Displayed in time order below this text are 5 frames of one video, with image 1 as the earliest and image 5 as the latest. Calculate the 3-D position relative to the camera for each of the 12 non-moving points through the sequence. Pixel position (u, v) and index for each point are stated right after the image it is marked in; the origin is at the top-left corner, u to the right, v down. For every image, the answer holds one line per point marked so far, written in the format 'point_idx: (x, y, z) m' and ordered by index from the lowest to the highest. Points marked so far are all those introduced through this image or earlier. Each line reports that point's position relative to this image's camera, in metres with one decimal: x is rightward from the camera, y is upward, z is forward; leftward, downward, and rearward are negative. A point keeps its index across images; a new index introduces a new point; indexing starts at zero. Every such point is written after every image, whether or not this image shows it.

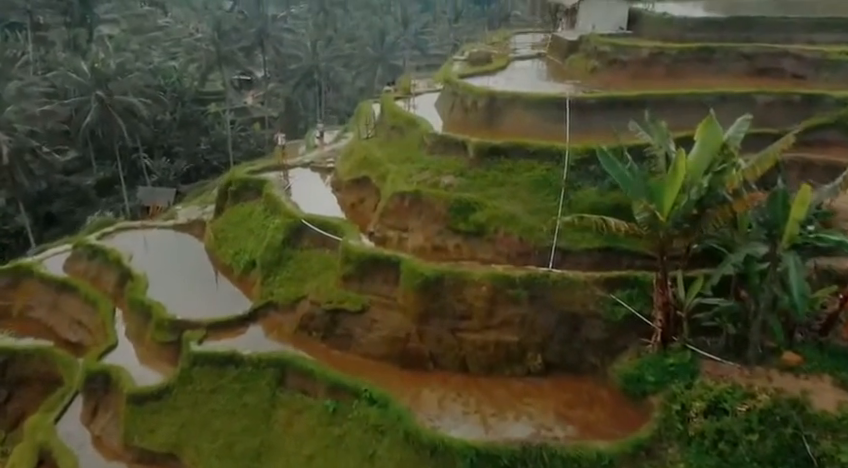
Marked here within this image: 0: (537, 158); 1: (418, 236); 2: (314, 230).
0: (+3.2, +2.2, +18.7) m
1: (-0.2, -0.1, +18.5) m
2: (-3.3, +0.1, +19.5) m
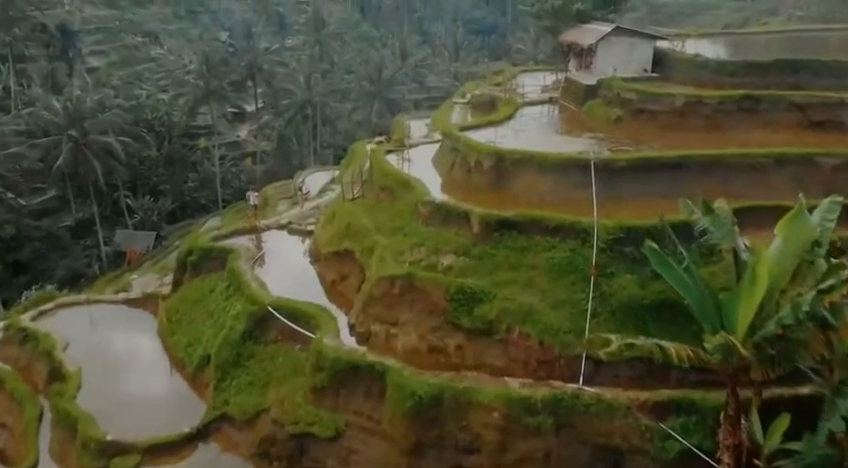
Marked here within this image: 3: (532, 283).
0: (+3.1, 0.0, +15.2) m
1: (-0.3, -2.3, +14.9) m
2: (-3.4, -2.1, +15.8) m
3: (+2.4, -1.1, +14.6) m
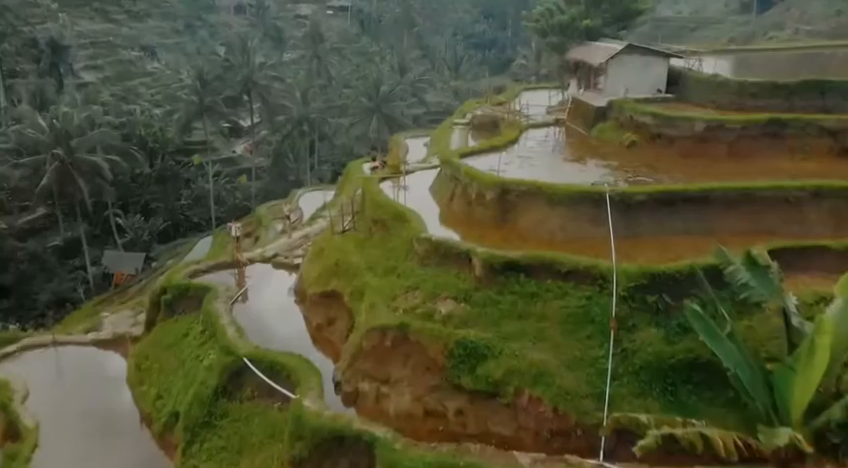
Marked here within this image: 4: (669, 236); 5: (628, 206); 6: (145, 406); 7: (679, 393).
0: (+3.0, -1.0, +13.4) m
1: (-0.4, -3.2, +13.1) m
2: (-3.5, -3.0, +14.0) m
3: (+2.3, -2.0, +12.8) m
4: (+5.6, -0.1, +15.1) m
5: (+4.7, +0.6, +15.0) m
6: (-6.9, -4.2, +16.2) m
7: (+4.6, -2.9, +11.8) m
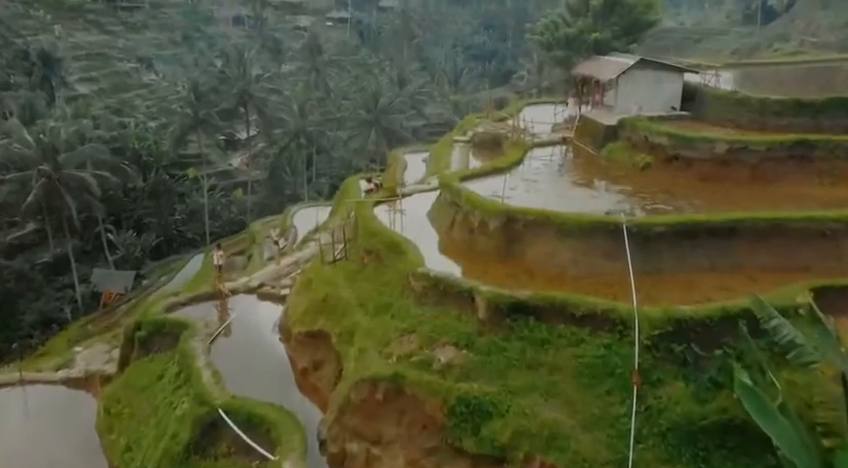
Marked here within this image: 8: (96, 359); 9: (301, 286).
0: (+2.9, -1.7, +11.9) m
1: (-0.5, -3.9, +11.5) m
2: (-3.6, -3.8, +12.5) m
3: (+2.3, -2.7, +11.3) m
4: (+5.6, -0.8, +13.6) m
5: (+4.6, -0.1, +13.6) m
6: (-6.9, -5.0, +14.6) m
7: (+4.6, -3.6, +10.3) m
8: (-9.6, -3.6, +19.0) m
9: (-3.2, -1.4, +17.0) m
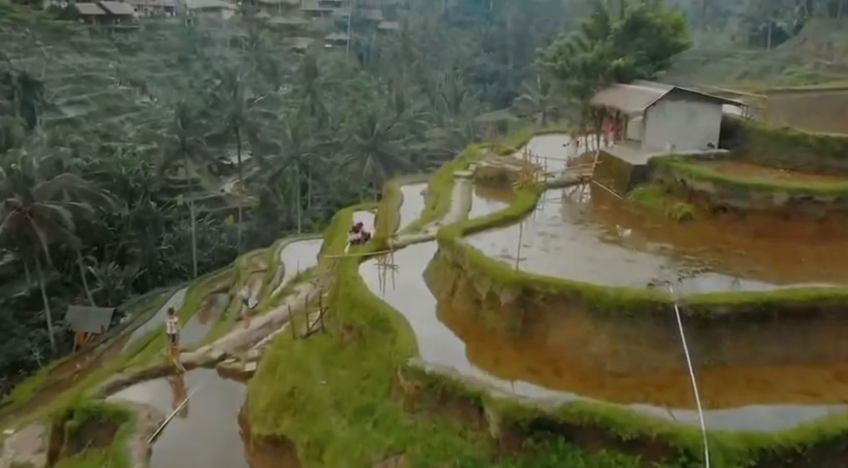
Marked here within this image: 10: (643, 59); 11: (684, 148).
0: (+2.8, -3.0, +8.8) m
1: (-0.6, -5.2, +8.4) m
2: (-3.7, -5.1, +9.4) m
3: (+2.2, -4.0, +8.2) m
4: (+5.5, -2.1, +10.5) m
5: (+4.5, -1.4, +10.5) m
6: (-7.0, -6.3, +11.4) m
7: (+4.4, -4.8, +7.2) m
8: (-9.7, -5.1, +15.9) m
9: (-3.3, -2.8, +13.9) m
10: (+6.7, +5.3, +19.9) m
11: (+6.9, +2.3, +17.4) m
